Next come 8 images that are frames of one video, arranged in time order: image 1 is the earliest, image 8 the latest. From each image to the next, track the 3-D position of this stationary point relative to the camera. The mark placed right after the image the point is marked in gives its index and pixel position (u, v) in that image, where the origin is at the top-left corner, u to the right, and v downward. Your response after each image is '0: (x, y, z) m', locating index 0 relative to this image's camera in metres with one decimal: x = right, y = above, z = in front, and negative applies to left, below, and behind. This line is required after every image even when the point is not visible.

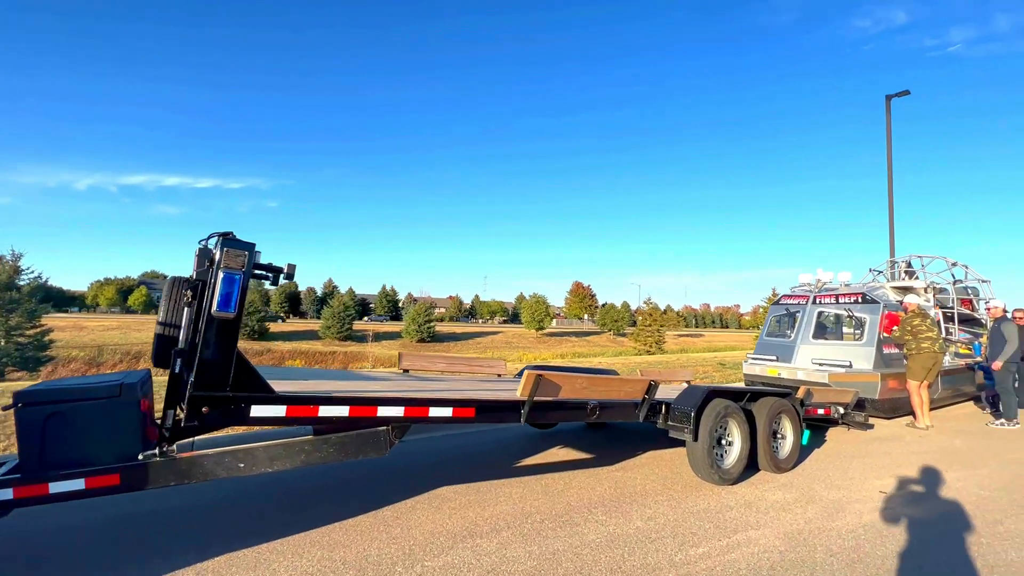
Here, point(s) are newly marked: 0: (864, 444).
0: (+4.9, -2.2, +7.7) m
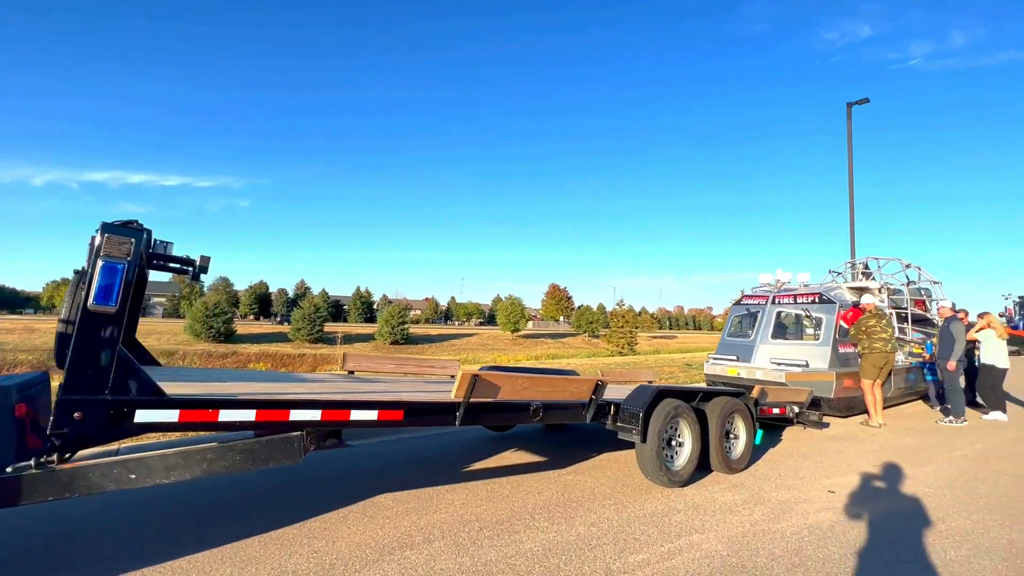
0: (+4.3, -2.2, +7.7) m
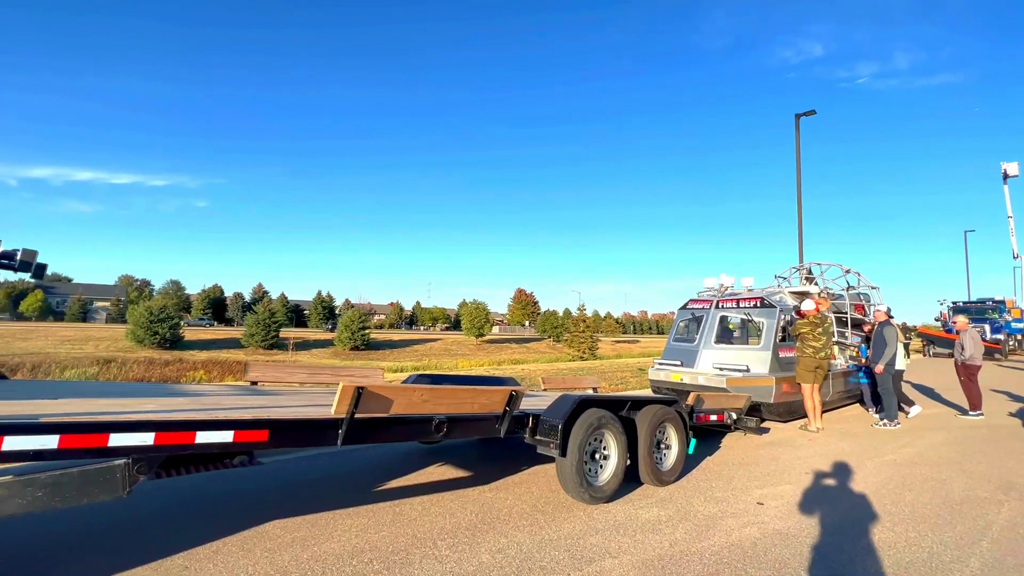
0: (+3.3, -2.2, +7.6) m
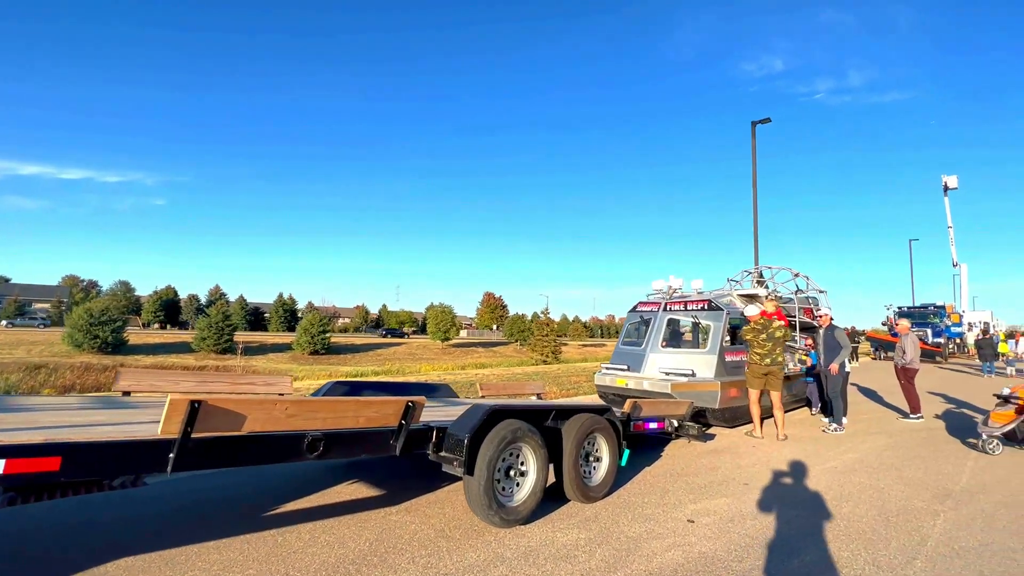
0: (+2.4, -2.2, +7.2) m
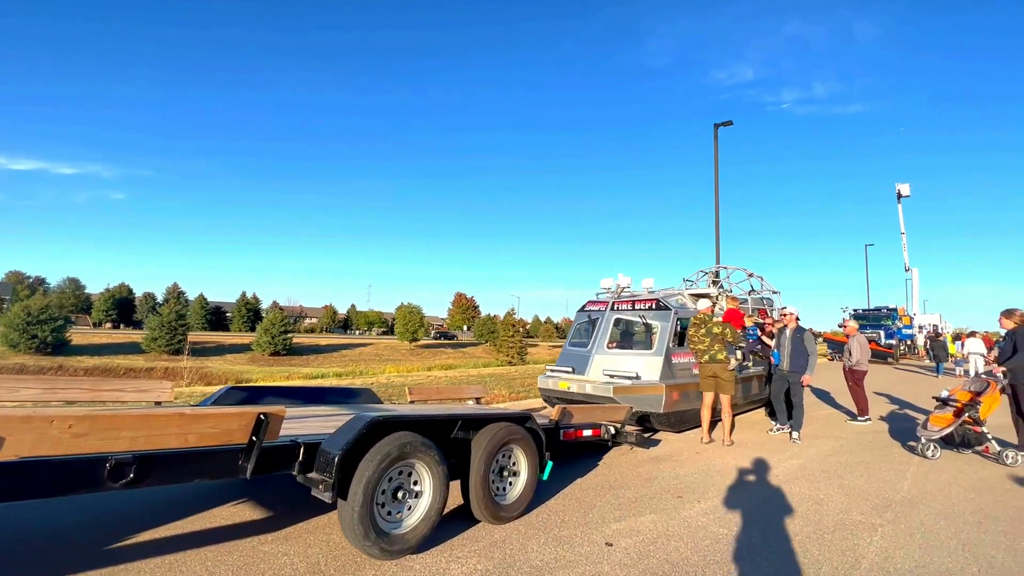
0: (+1.5, -2.2, +6.7) m
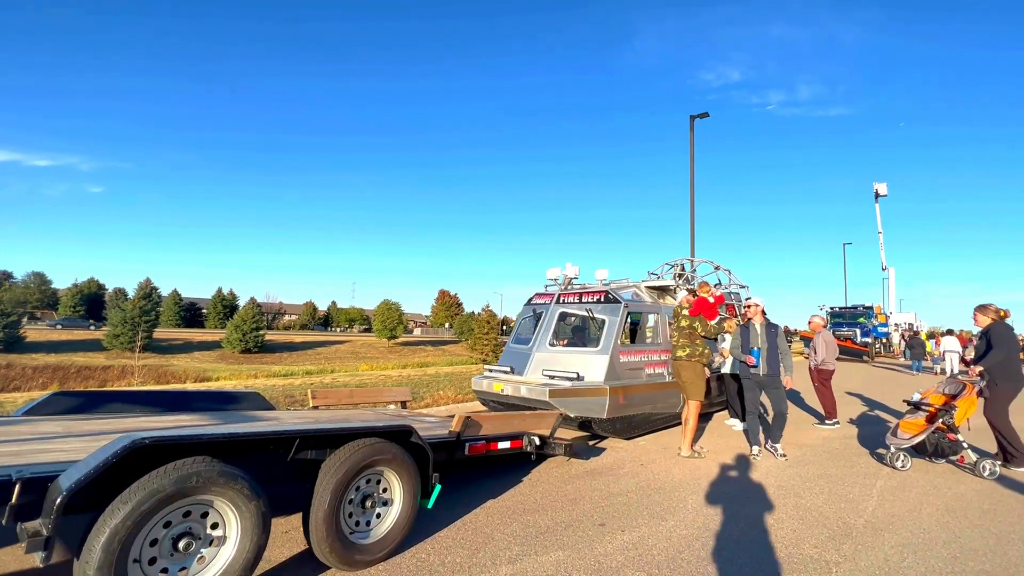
0: (+0.5, -2.1, +5.7) m
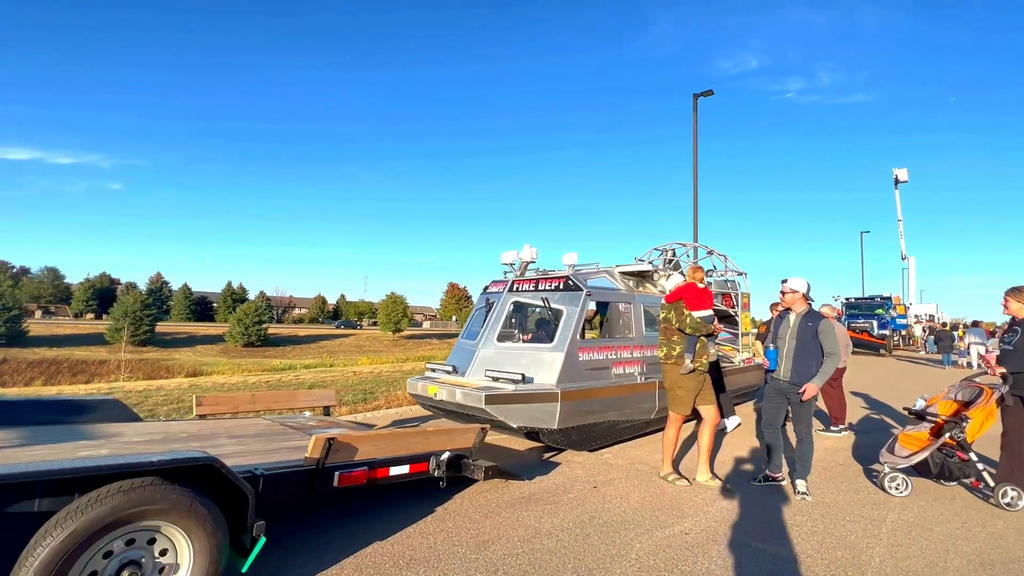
0: (-0.3, -1.9, +4.5) m
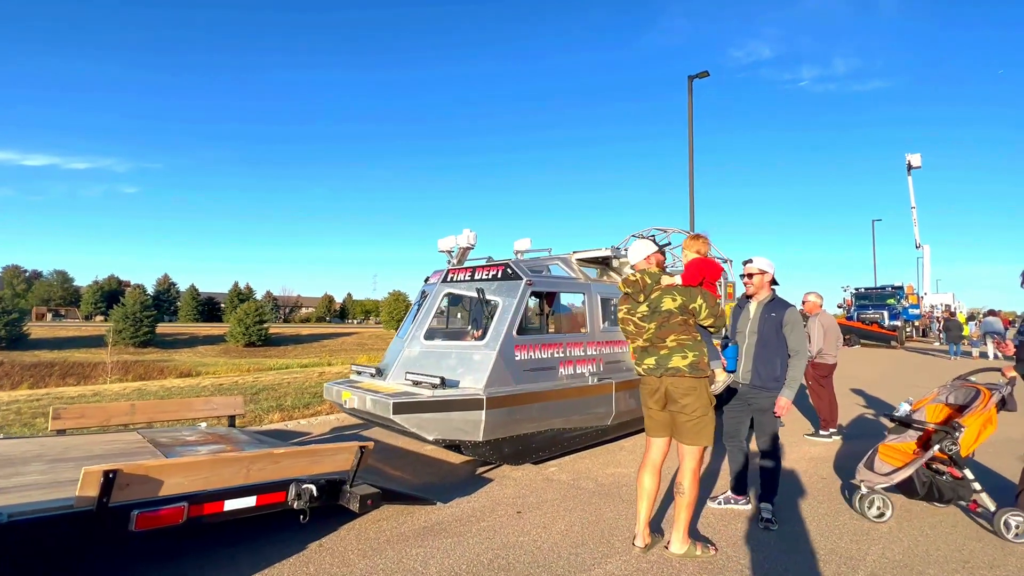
0: (-1.1, -1.8, +3.6) m
